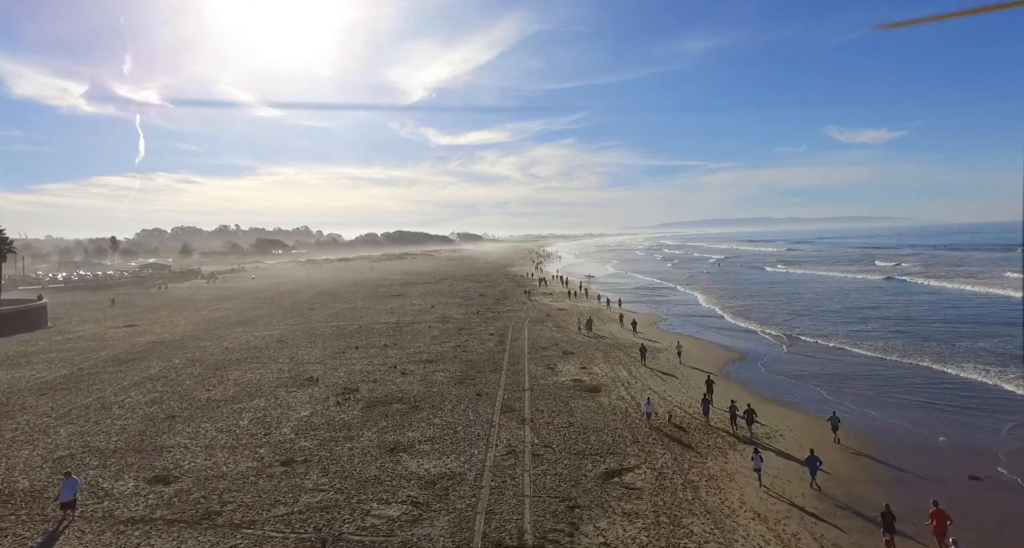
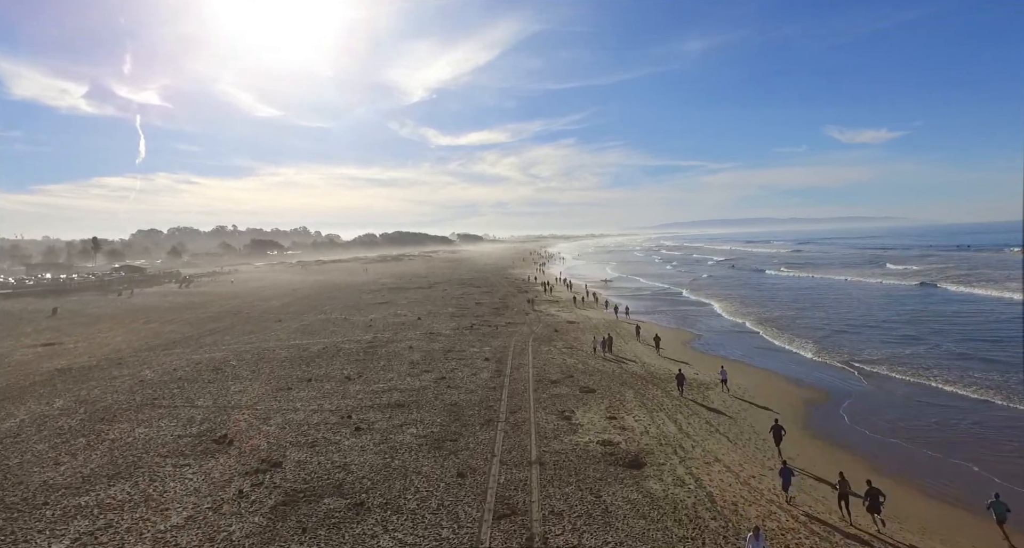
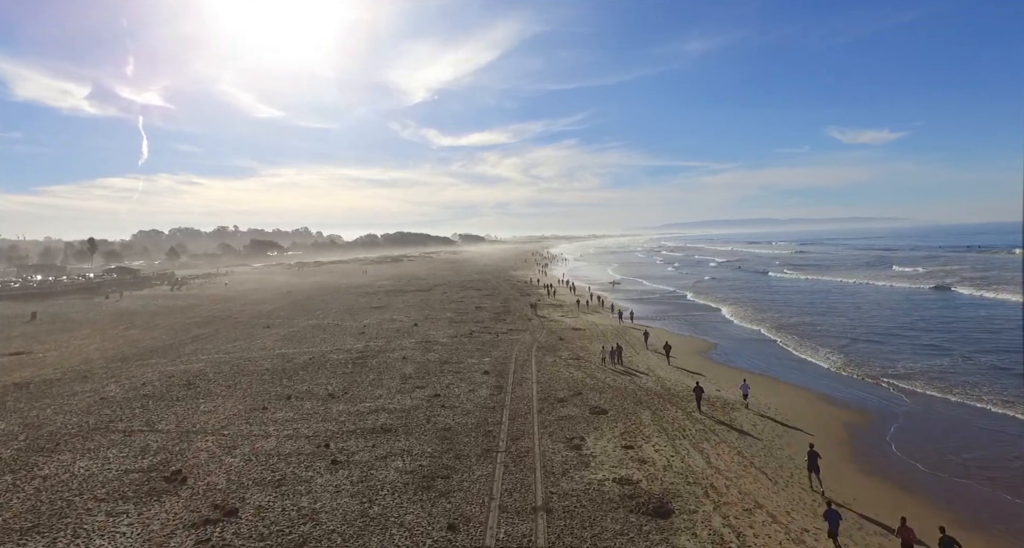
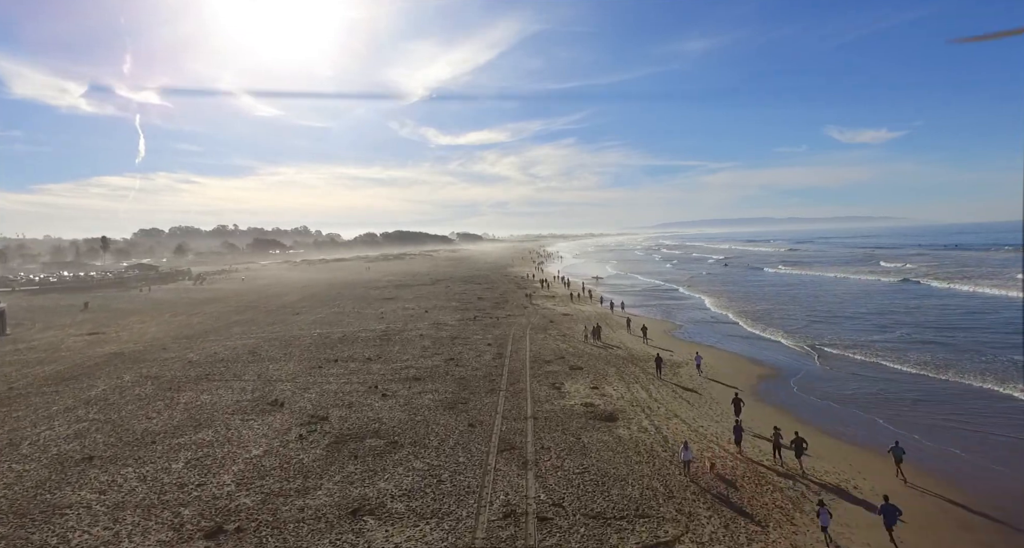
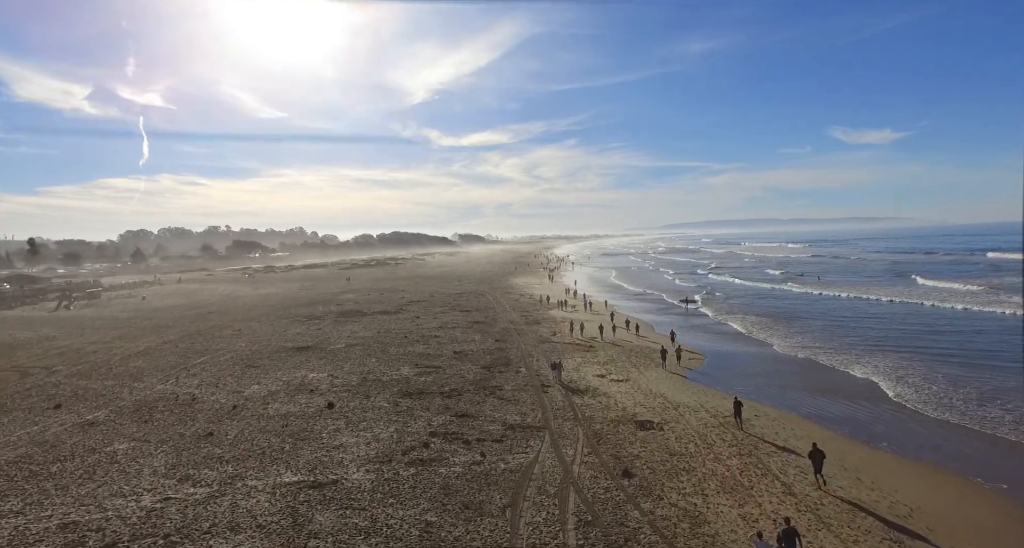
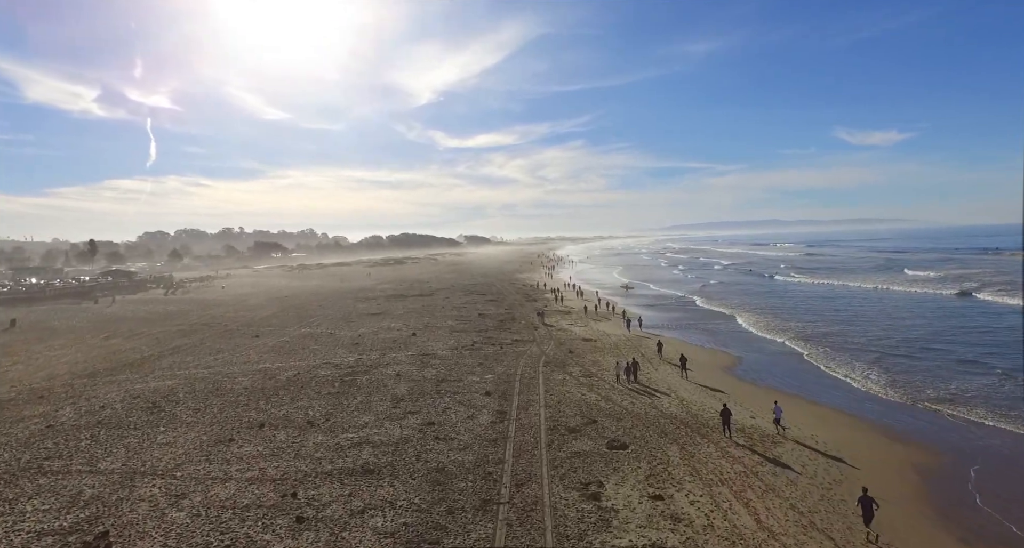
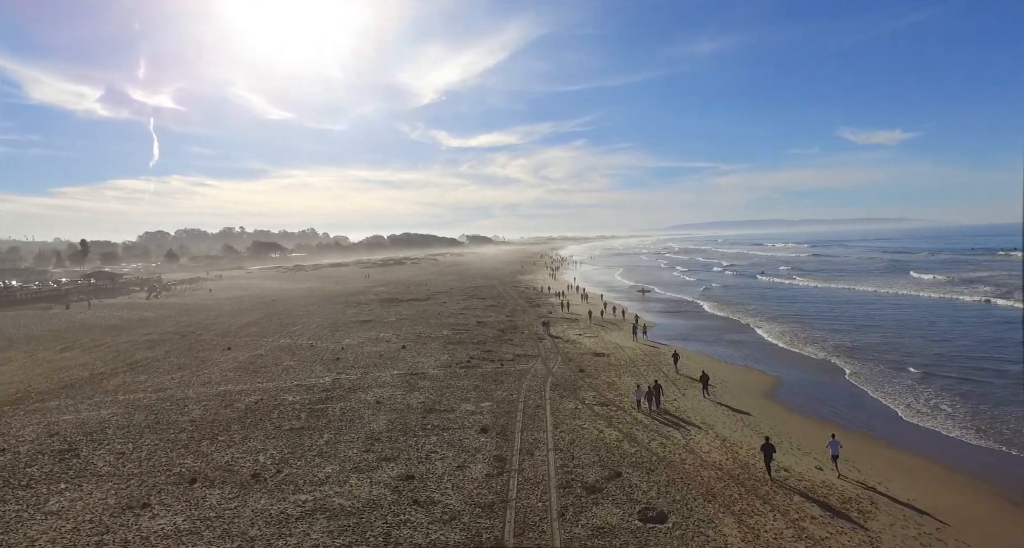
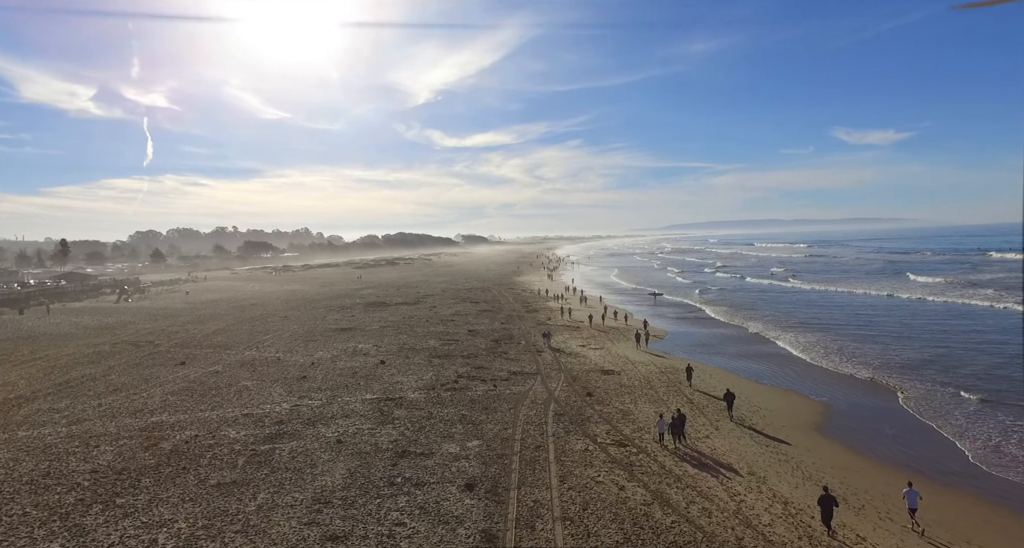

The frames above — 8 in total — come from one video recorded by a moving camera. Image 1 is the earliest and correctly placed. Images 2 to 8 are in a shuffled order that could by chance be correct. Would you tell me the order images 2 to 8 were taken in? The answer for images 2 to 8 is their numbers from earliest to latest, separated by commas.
4, 2, 3, 6, 7, 8, 5
